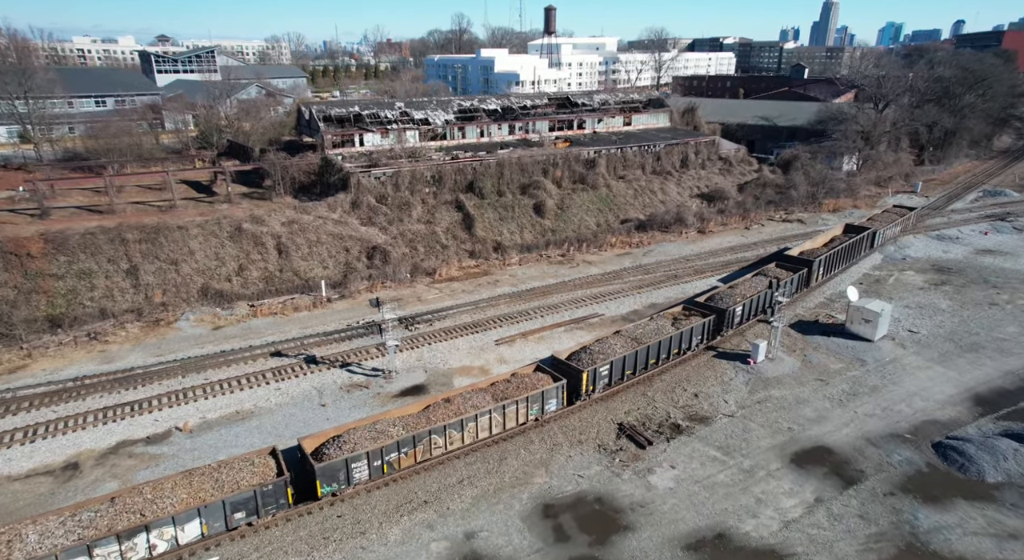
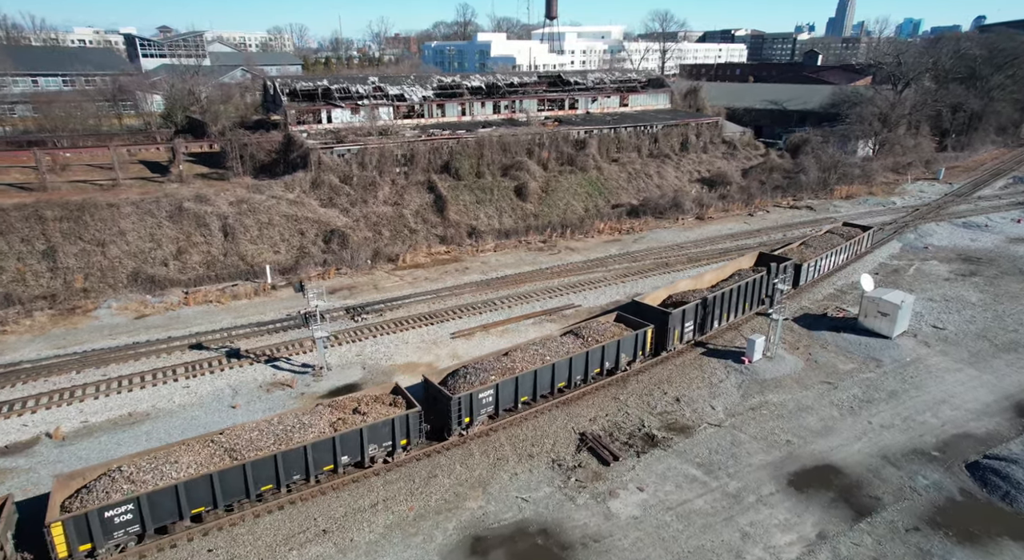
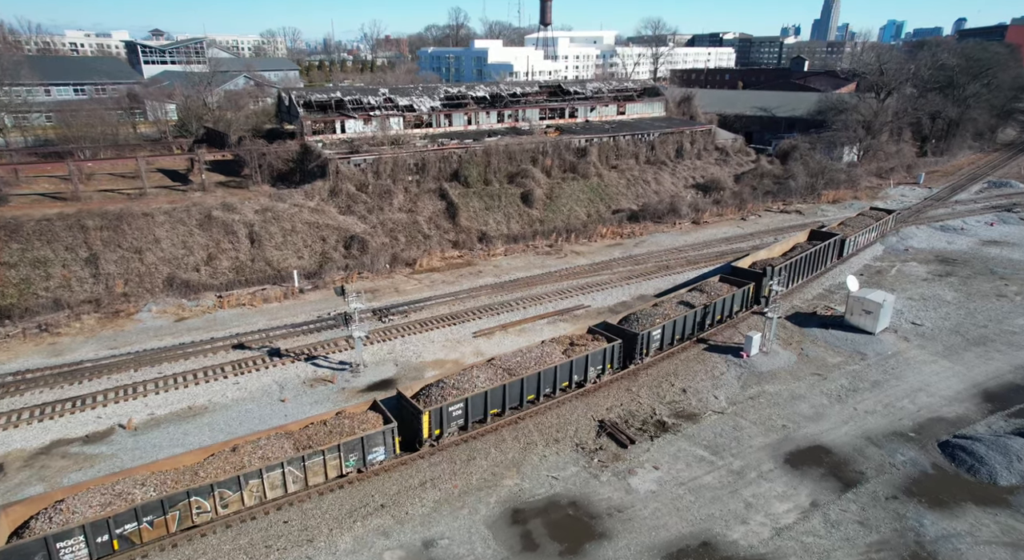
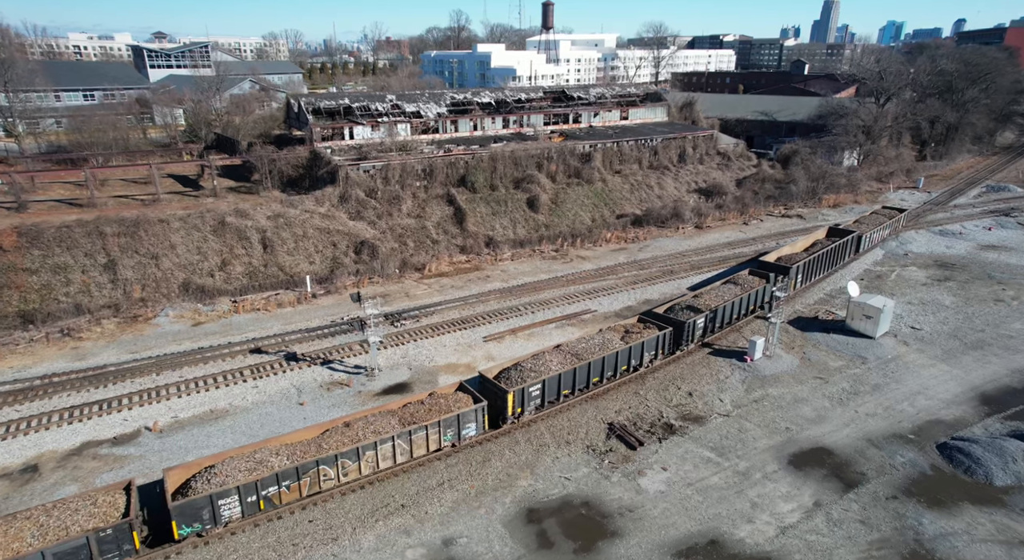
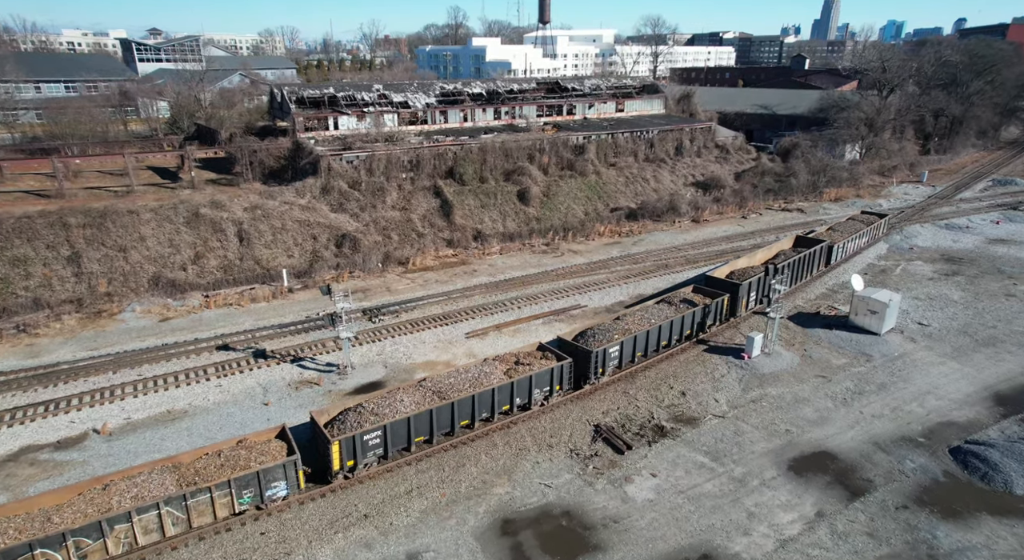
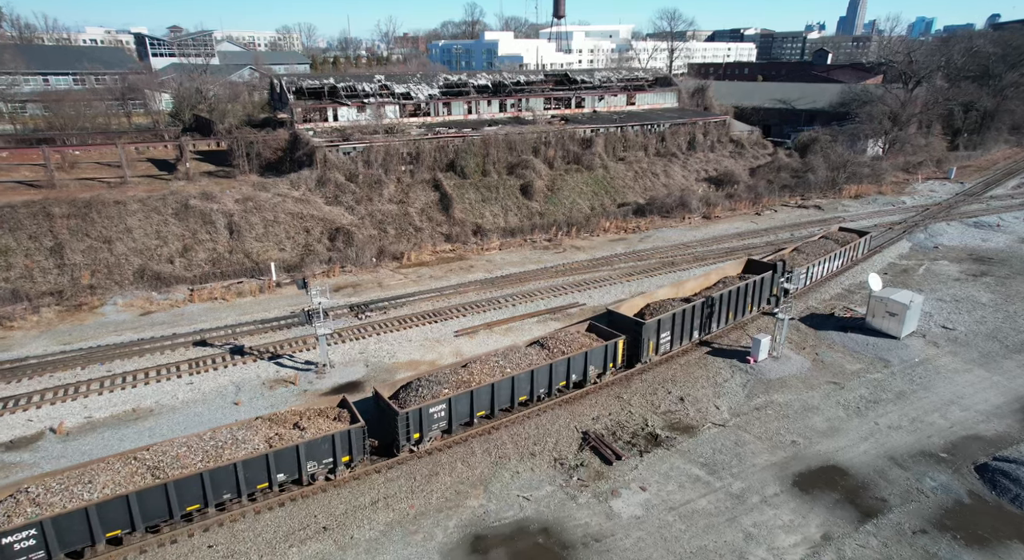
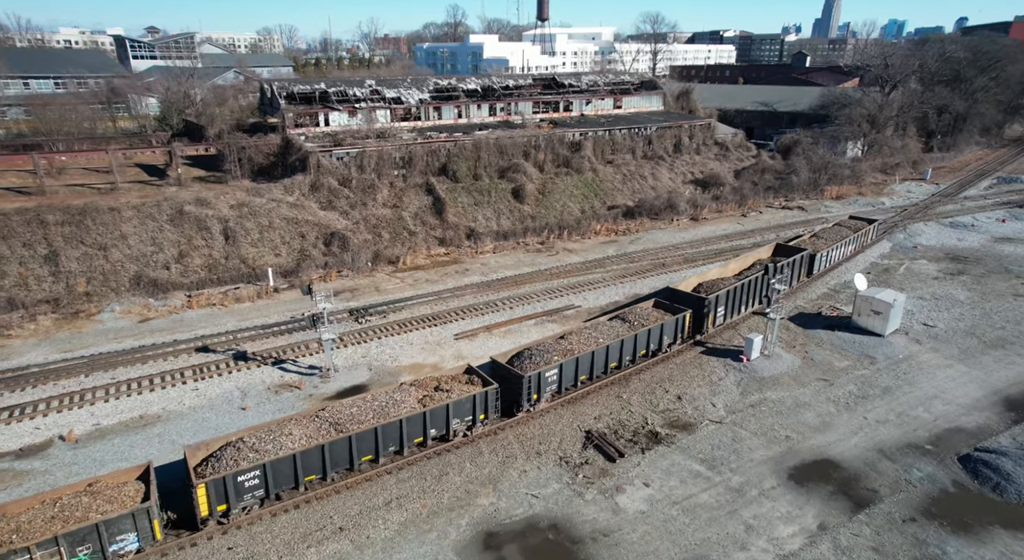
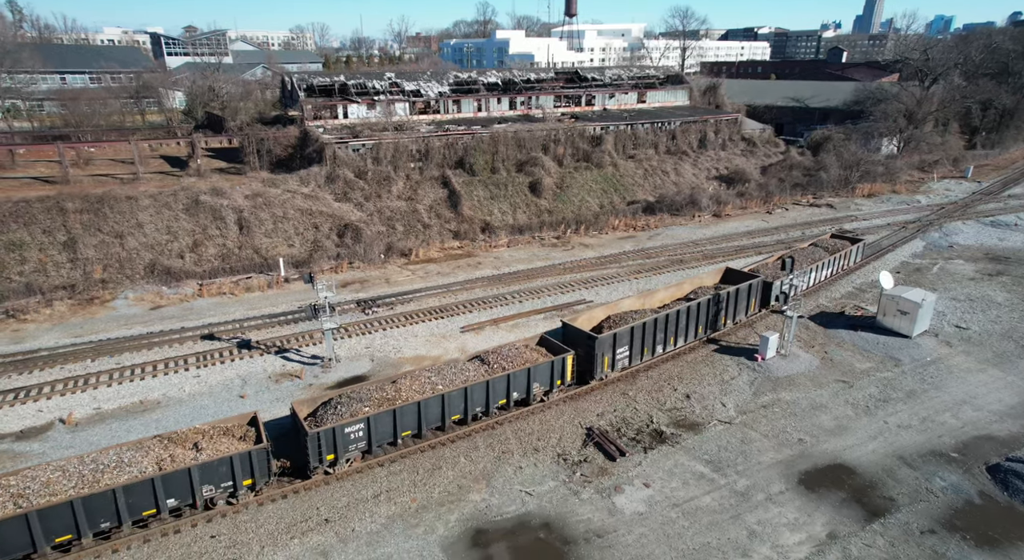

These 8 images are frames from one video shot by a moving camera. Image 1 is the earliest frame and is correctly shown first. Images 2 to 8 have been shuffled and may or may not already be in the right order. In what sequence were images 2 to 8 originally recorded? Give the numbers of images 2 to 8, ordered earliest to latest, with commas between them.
4, 3, 5, 7, 2, 6, 8
